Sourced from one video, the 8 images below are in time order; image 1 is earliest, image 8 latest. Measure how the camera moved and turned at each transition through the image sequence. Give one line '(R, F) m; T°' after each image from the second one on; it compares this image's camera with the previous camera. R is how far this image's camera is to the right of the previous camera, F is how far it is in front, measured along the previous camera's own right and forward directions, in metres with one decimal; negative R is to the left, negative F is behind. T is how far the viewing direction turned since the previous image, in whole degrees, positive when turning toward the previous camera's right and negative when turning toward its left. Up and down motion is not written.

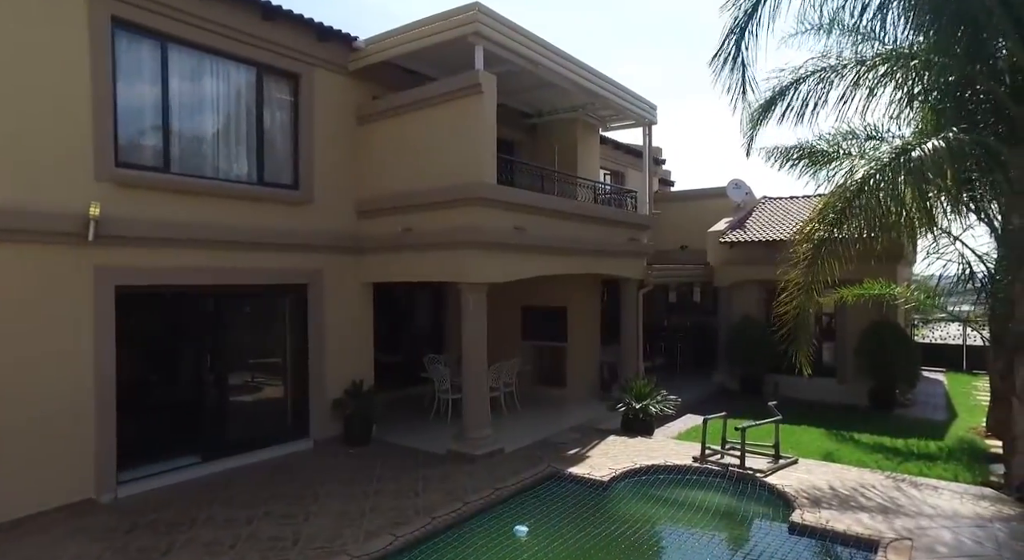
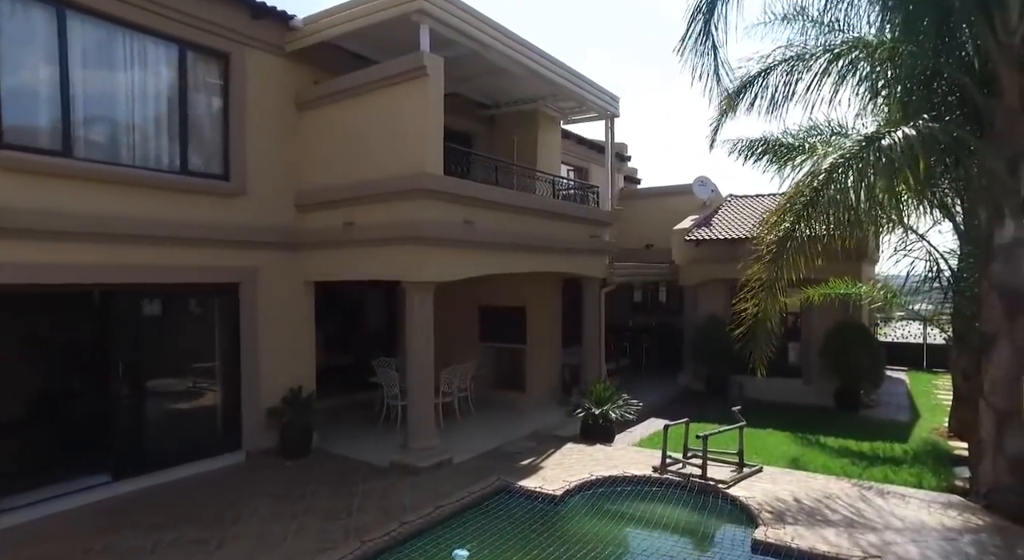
(+0.3, +0.7) m; +3°
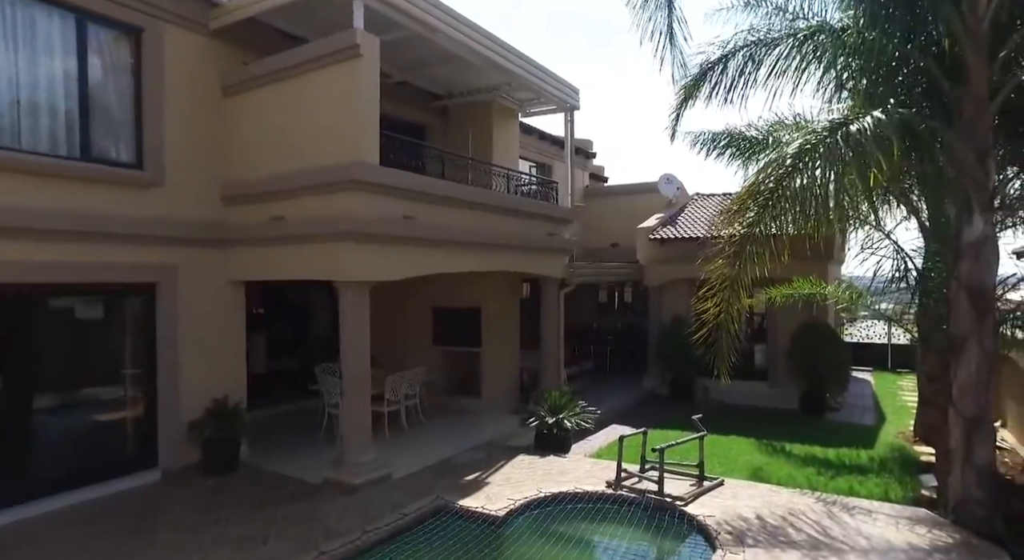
(+0.4, +0.8) m; +2°
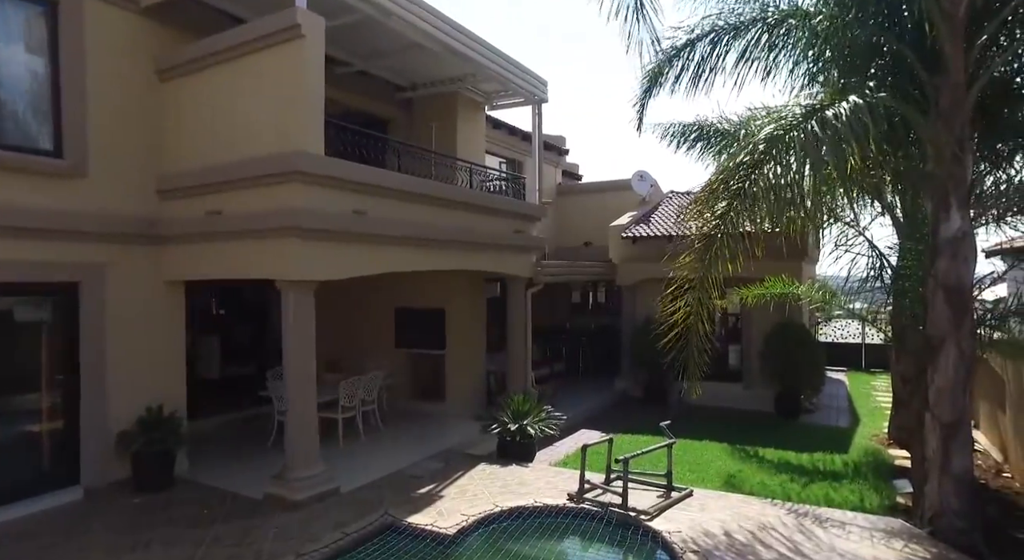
(+0.3, +0.6) m; +2°
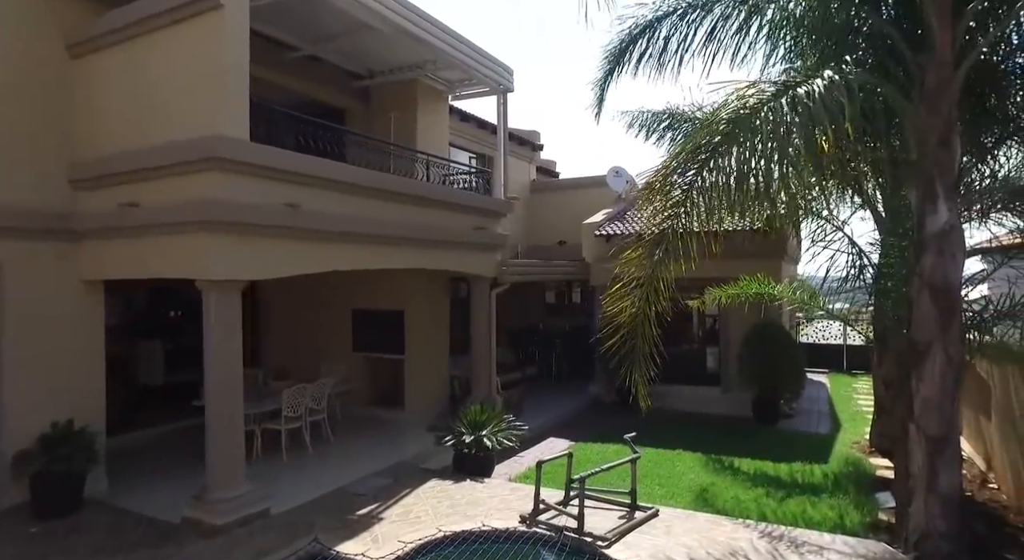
(+0.5, +0.8) m; +1°
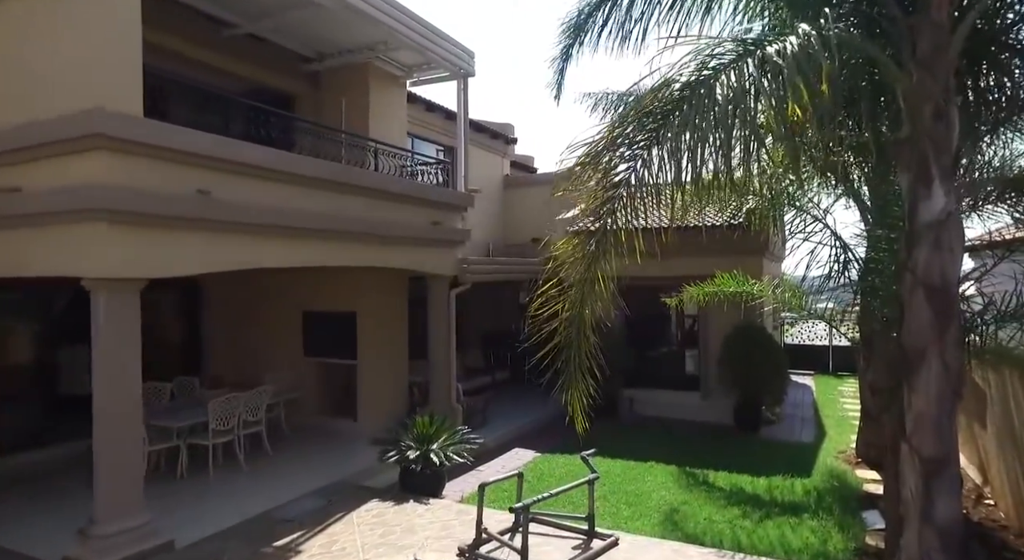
(+0.6, +1.0) m; +1°
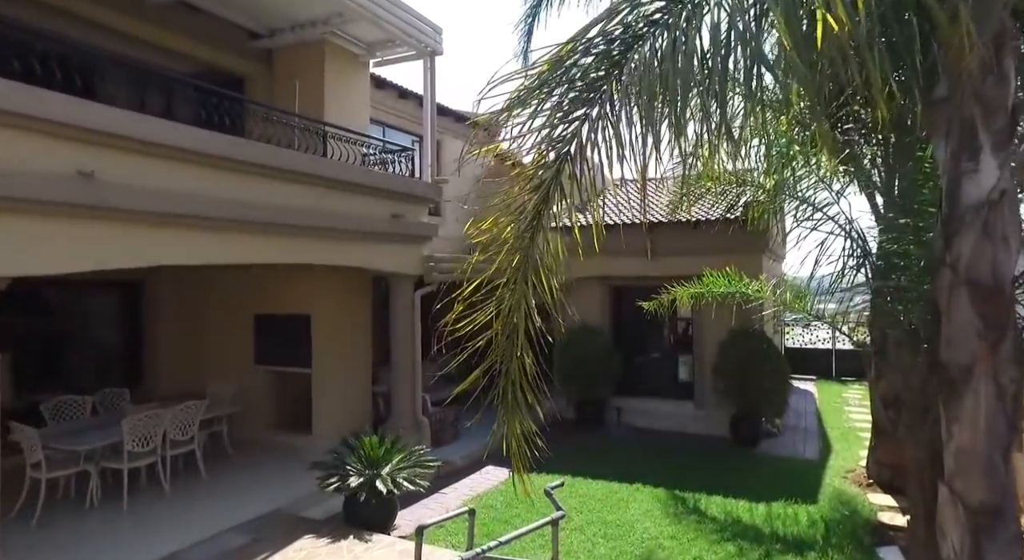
(+0.5, +1.3) m; 0°
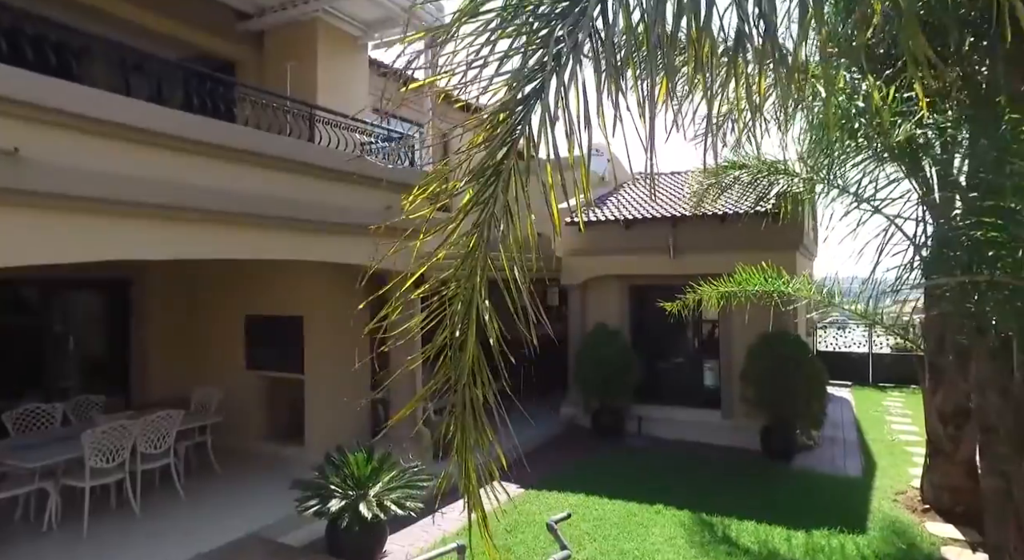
(+0.2, +1.0) m; -2°
